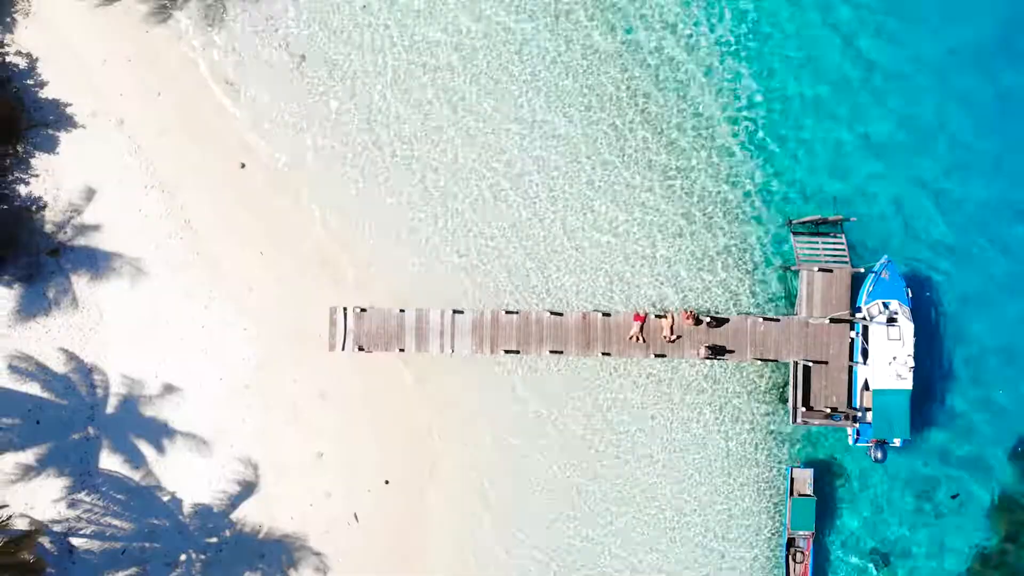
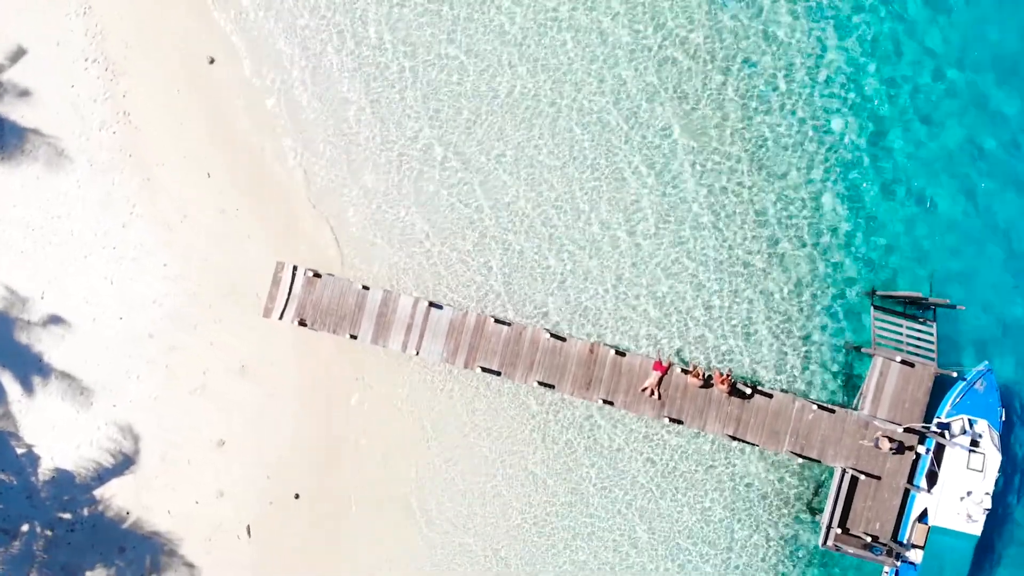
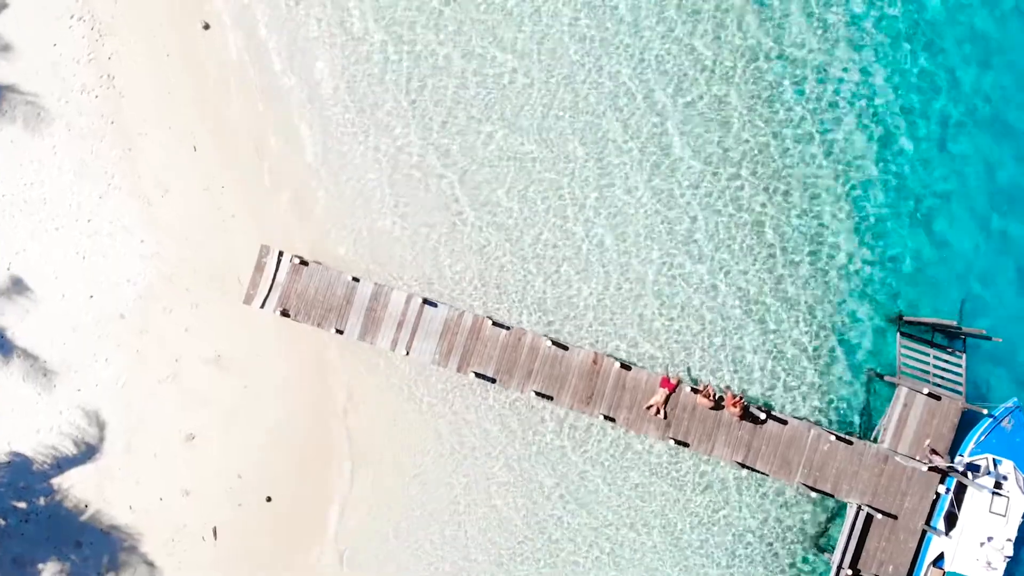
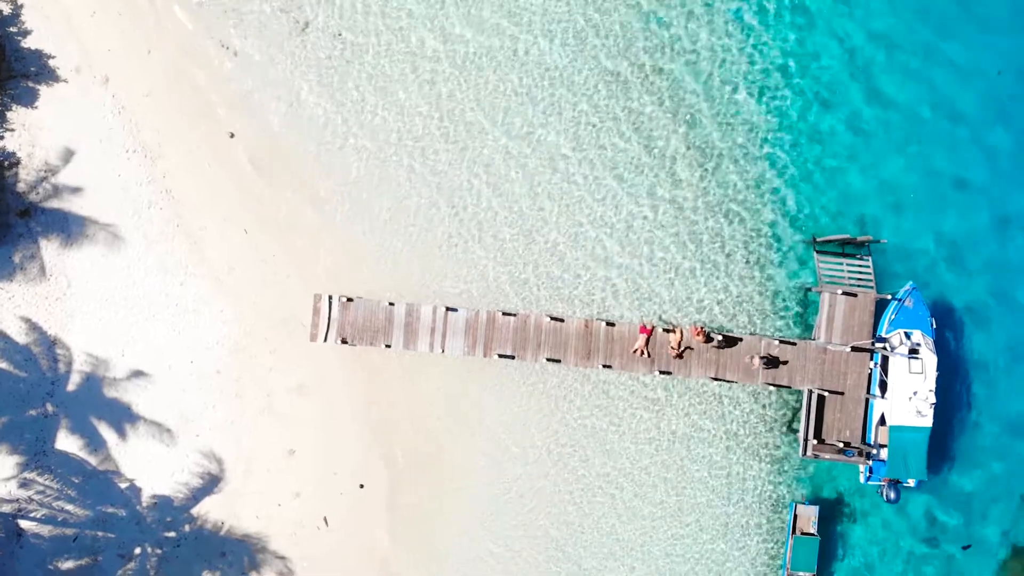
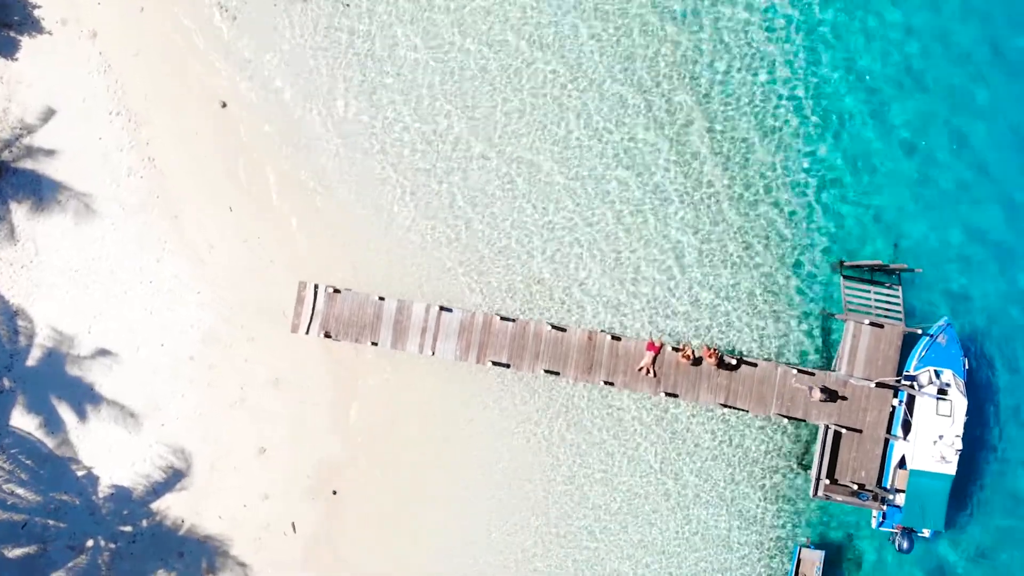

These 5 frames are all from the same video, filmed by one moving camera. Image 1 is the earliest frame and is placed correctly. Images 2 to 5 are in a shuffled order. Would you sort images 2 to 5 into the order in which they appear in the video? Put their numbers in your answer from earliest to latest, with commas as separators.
4, 5, 2, 3
